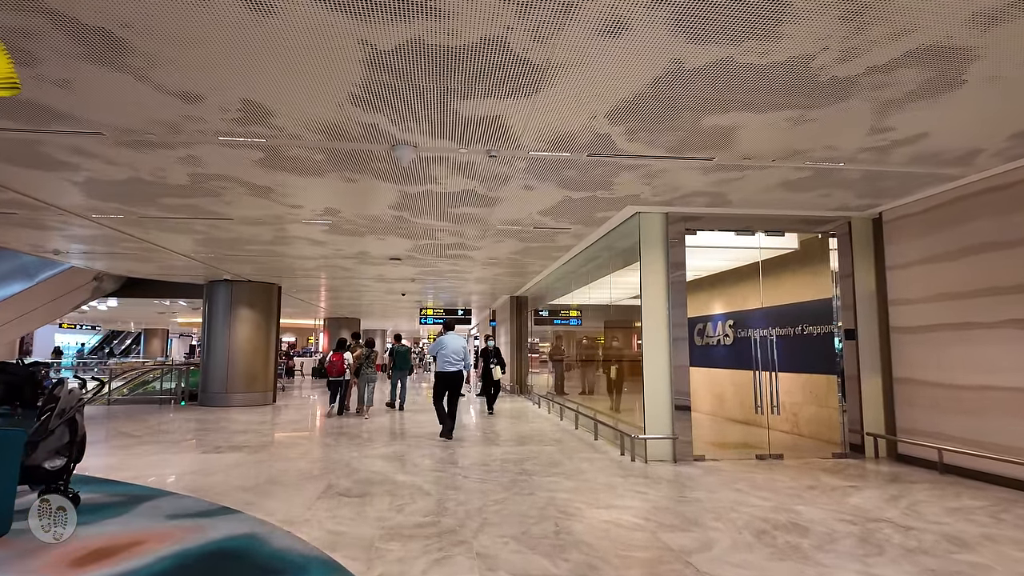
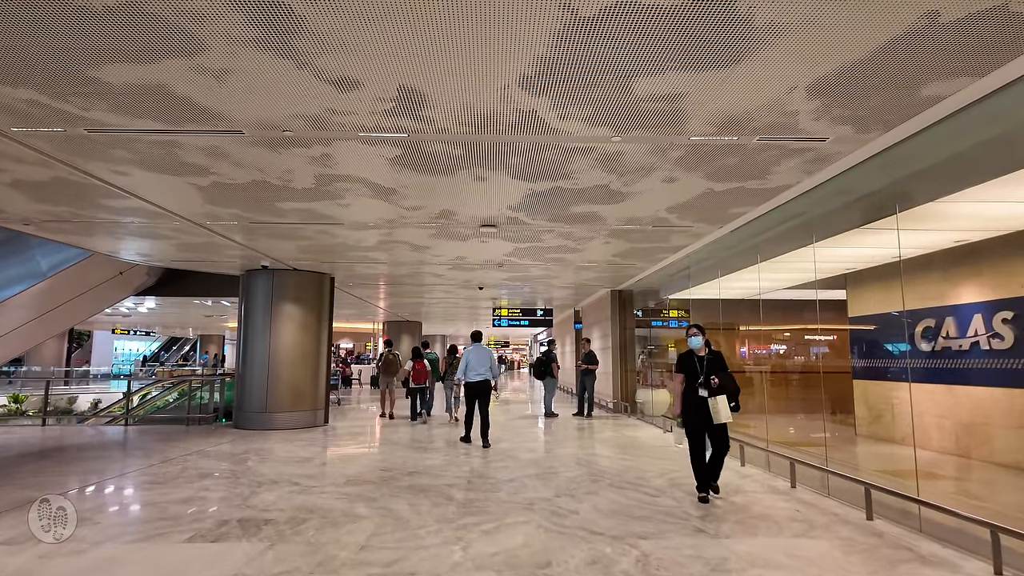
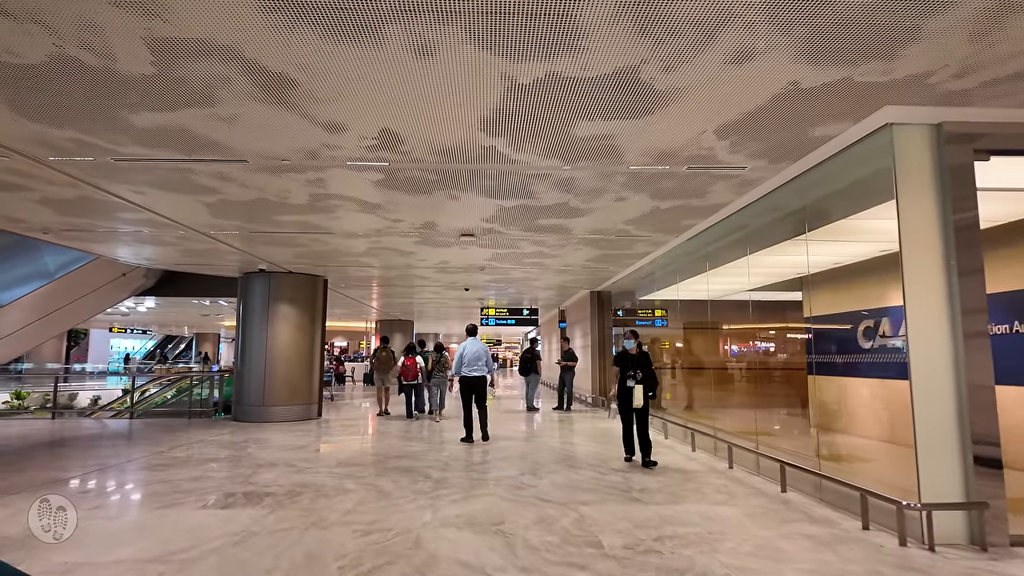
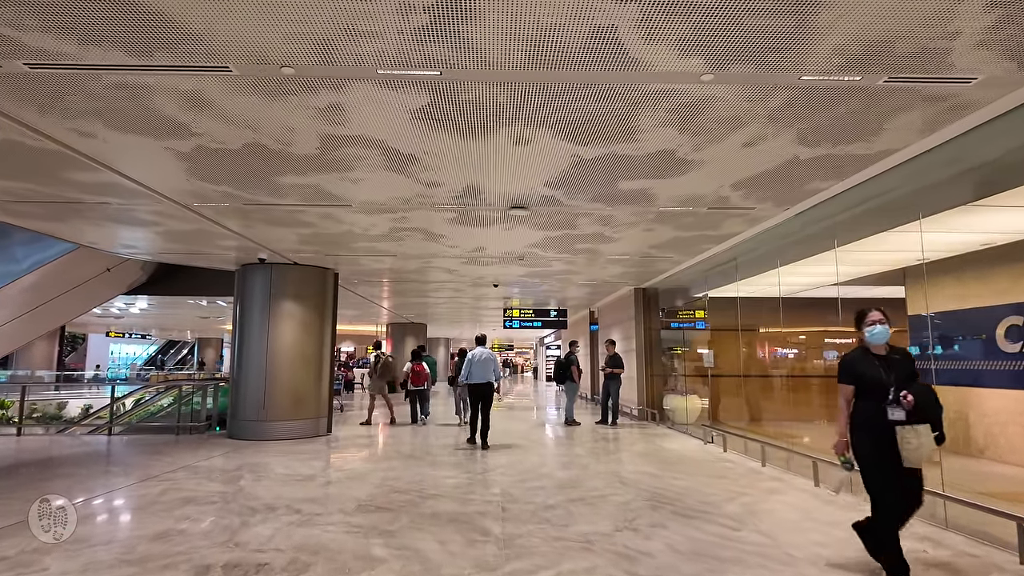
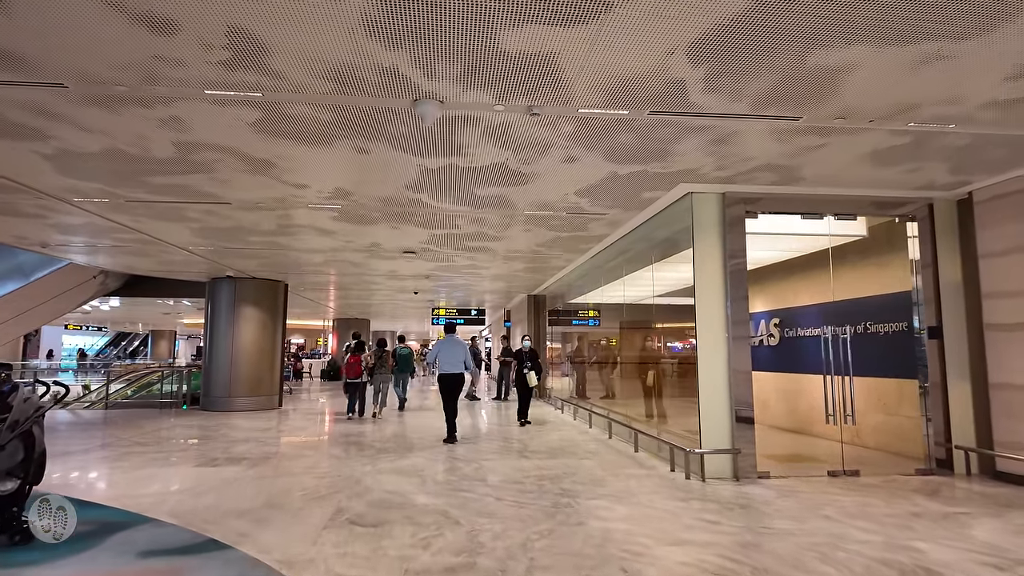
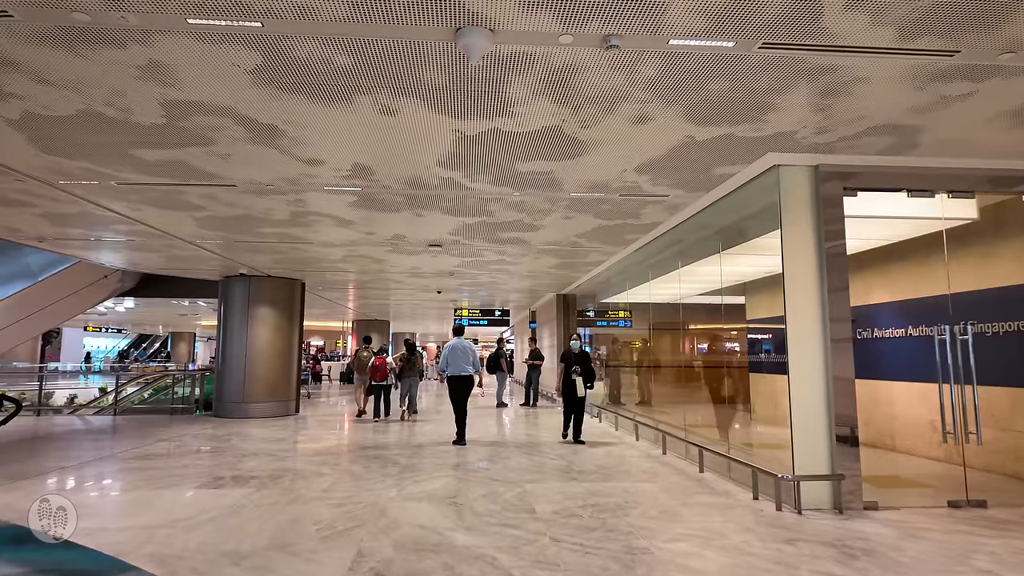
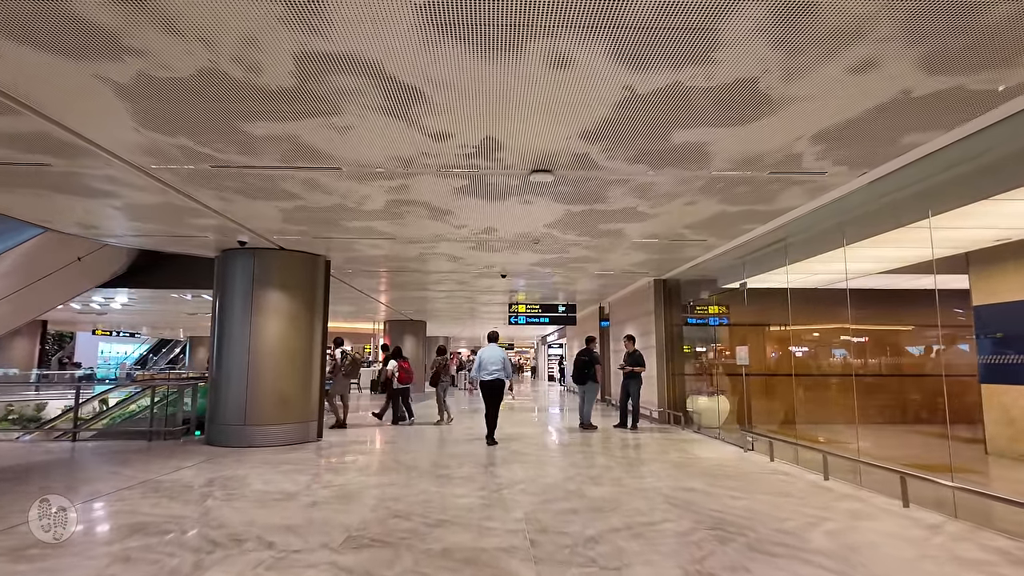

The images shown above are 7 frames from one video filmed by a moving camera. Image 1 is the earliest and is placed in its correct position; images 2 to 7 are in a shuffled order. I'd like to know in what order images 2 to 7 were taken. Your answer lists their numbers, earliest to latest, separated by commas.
5, 6, 3, 2, 4, 7
